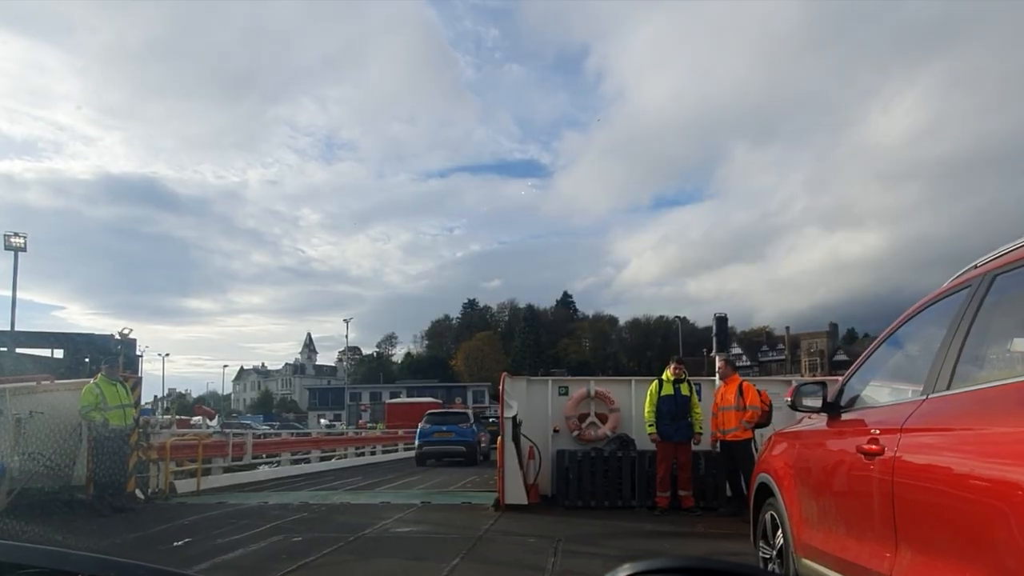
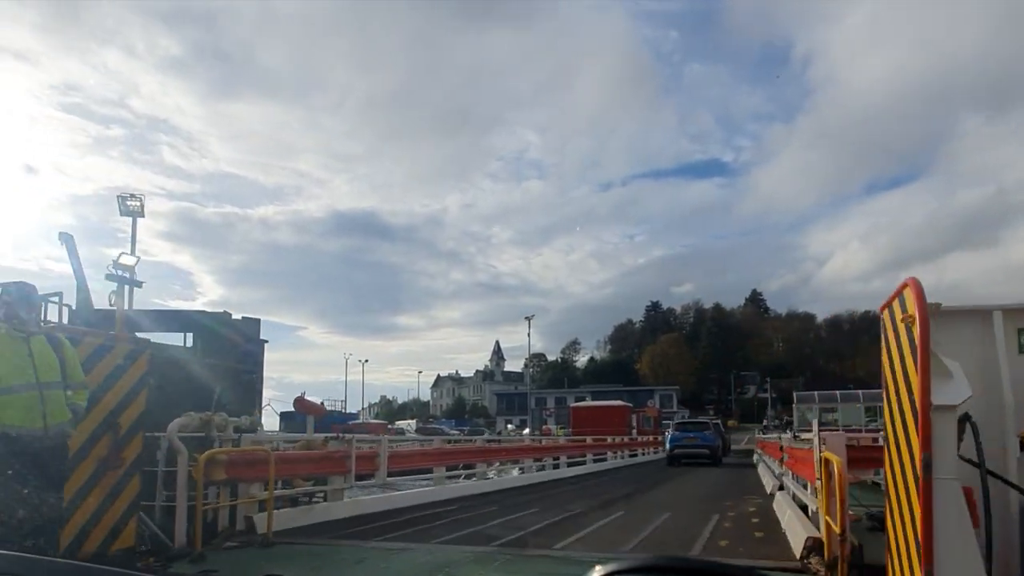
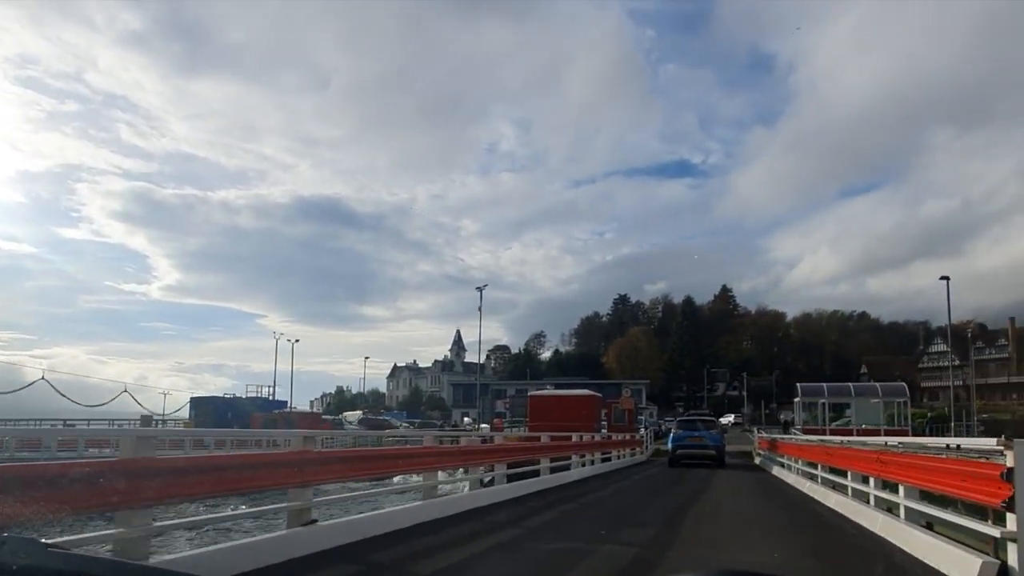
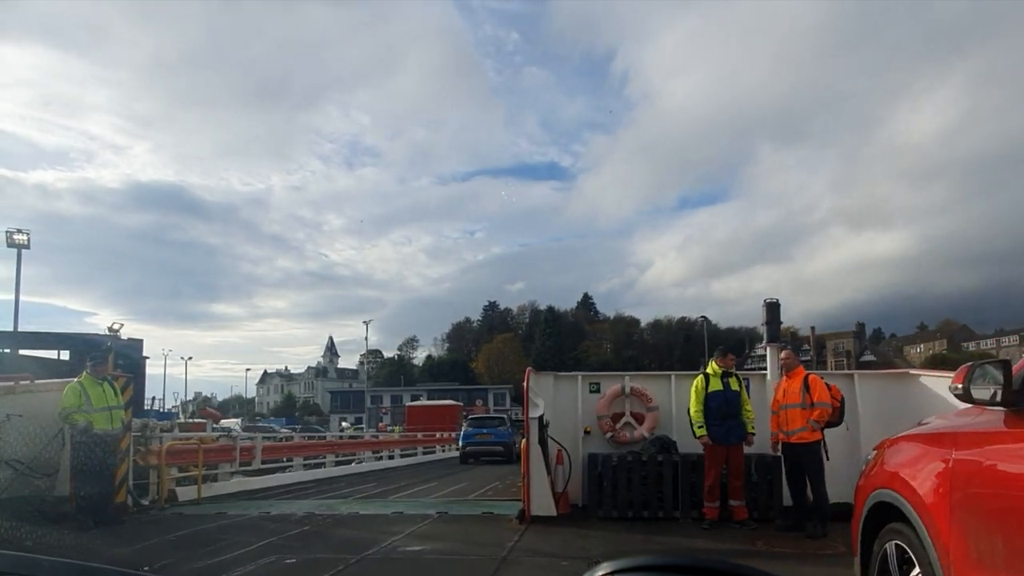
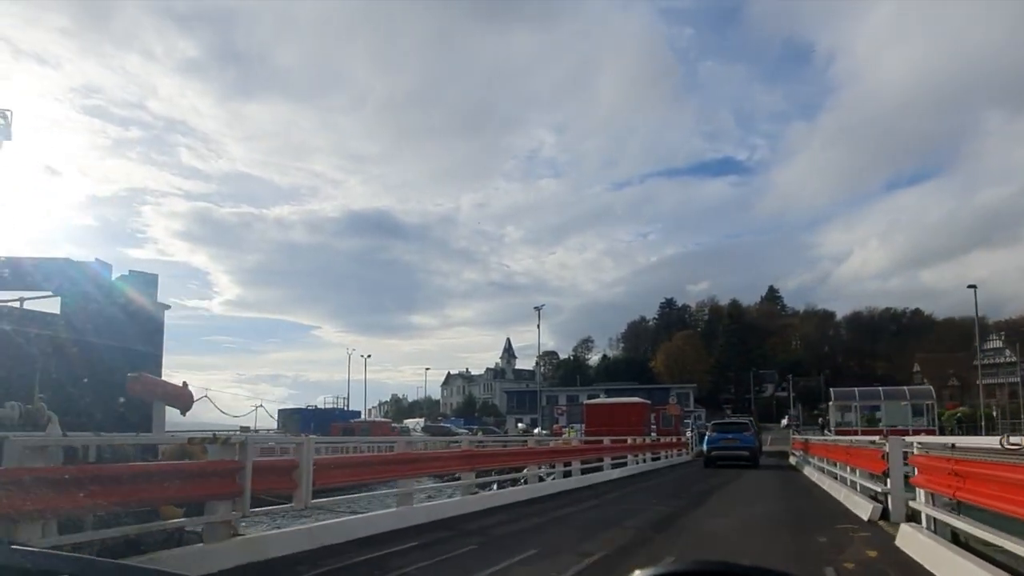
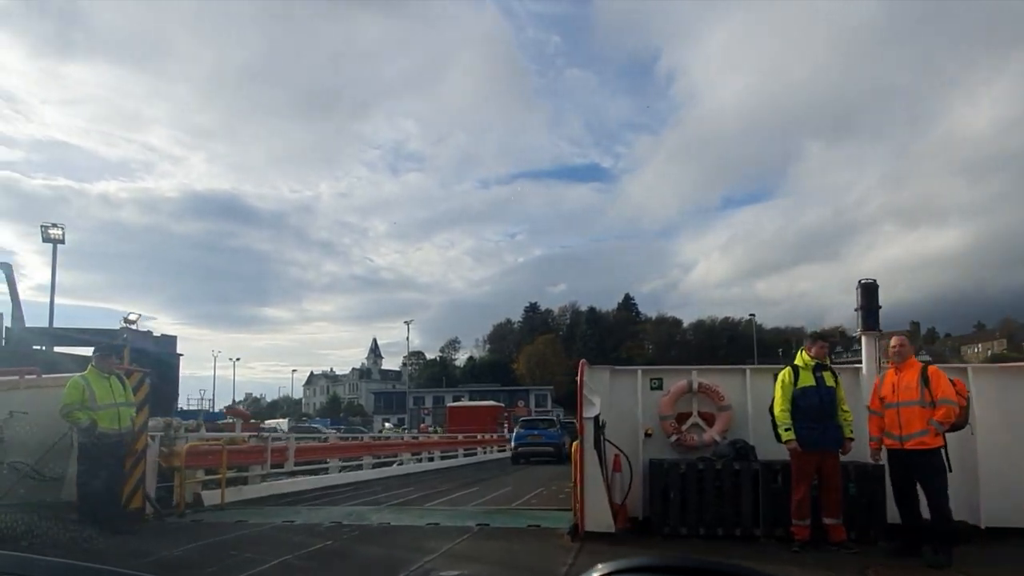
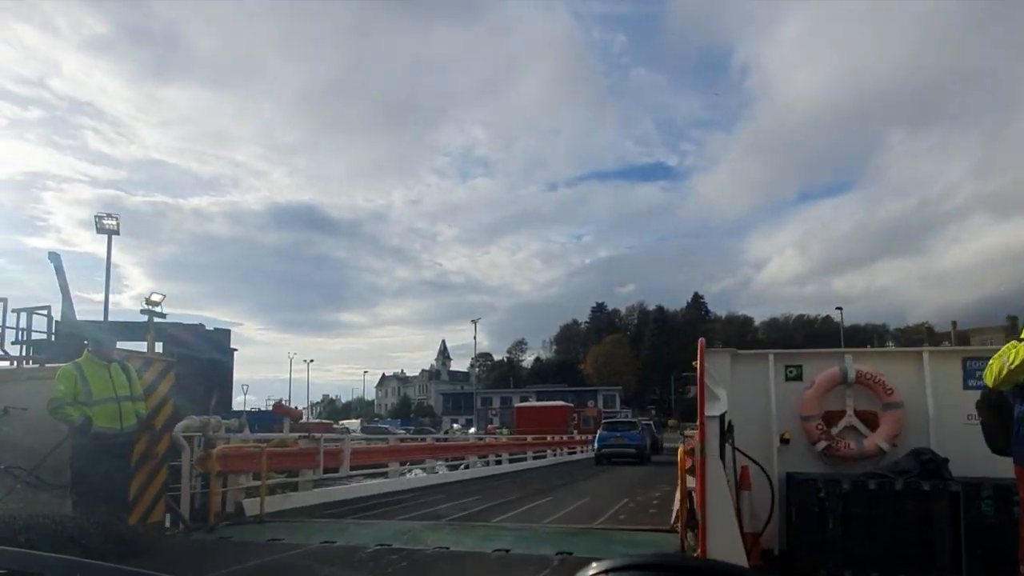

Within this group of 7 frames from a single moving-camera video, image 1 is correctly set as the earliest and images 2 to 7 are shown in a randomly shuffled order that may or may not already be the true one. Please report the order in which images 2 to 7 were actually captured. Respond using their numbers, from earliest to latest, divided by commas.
4, 6, 7, 2, 5, 3
